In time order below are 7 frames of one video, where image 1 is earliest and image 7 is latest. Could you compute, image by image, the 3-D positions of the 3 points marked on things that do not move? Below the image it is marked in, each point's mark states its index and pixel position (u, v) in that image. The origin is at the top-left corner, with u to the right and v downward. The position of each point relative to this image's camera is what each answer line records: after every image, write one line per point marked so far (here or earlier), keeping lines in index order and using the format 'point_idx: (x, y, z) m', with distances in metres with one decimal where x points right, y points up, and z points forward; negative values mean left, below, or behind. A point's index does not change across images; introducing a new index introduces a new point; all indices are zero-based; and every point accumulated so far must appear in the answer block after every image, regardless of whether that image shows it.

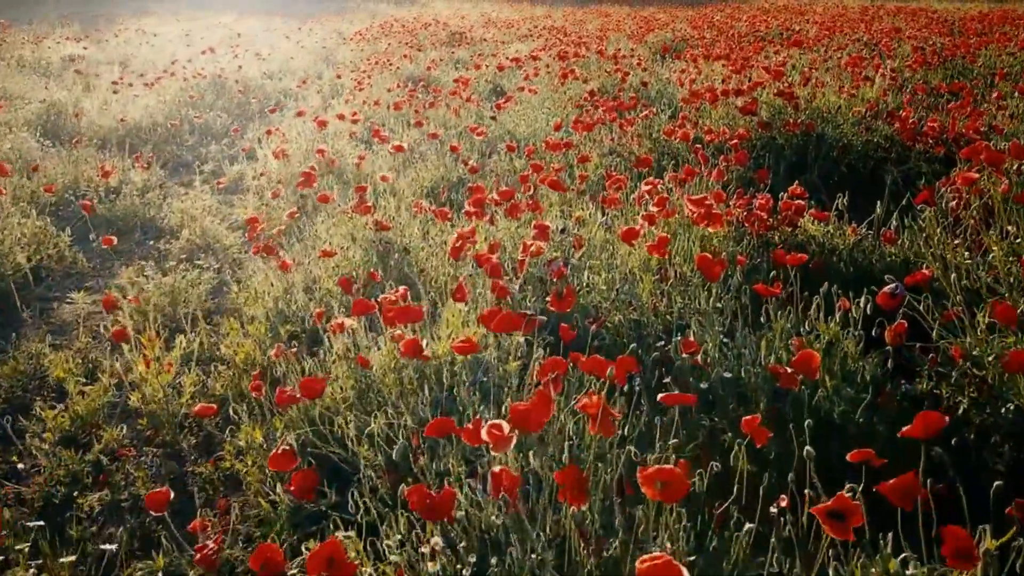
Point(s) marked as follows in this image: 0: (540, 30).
0: (+0.5, +5.1, +16.4) m
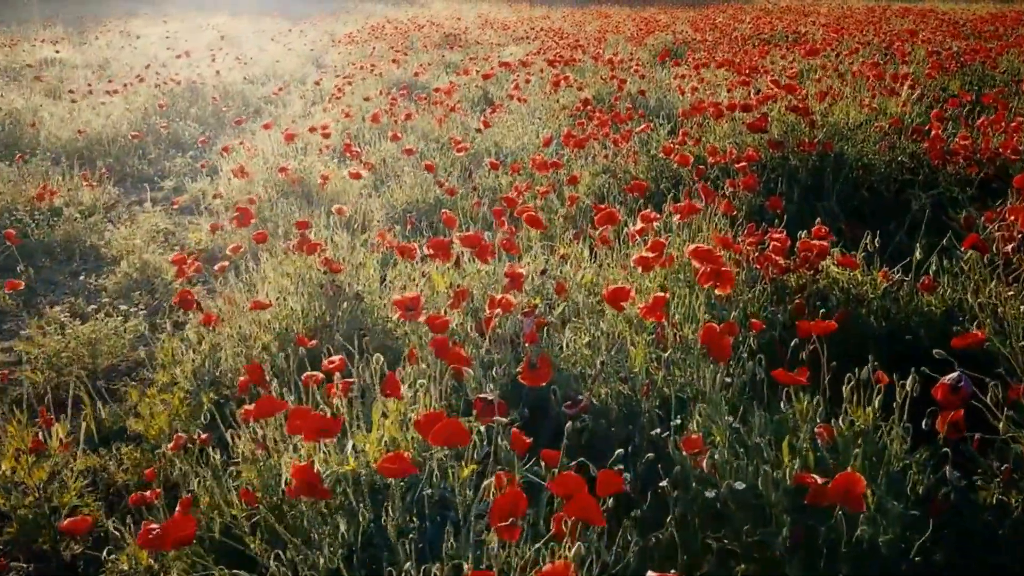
0: (+0.5, +4.9, +15.9) m
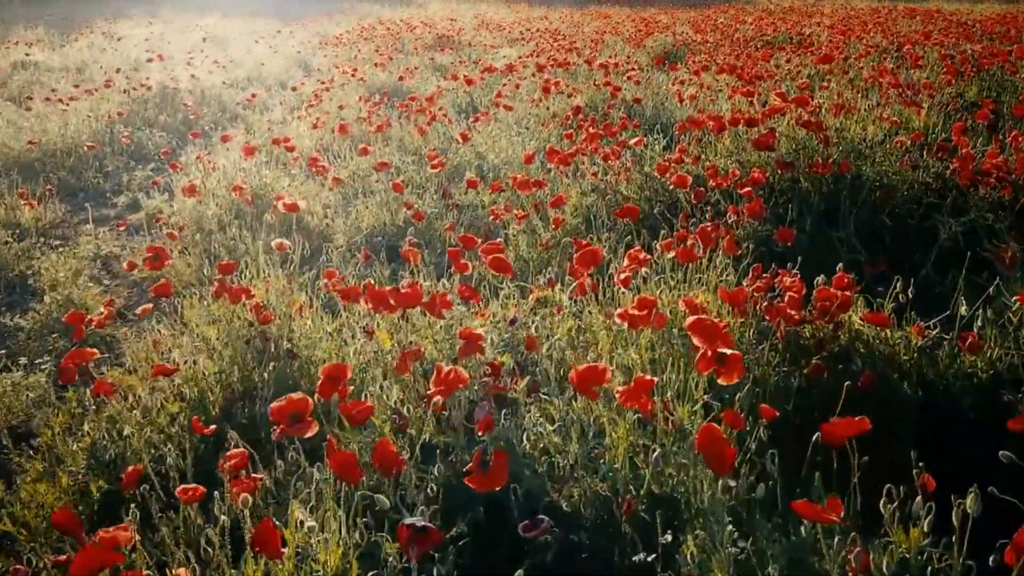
0: (+0.4, +4.7, +15.4) m
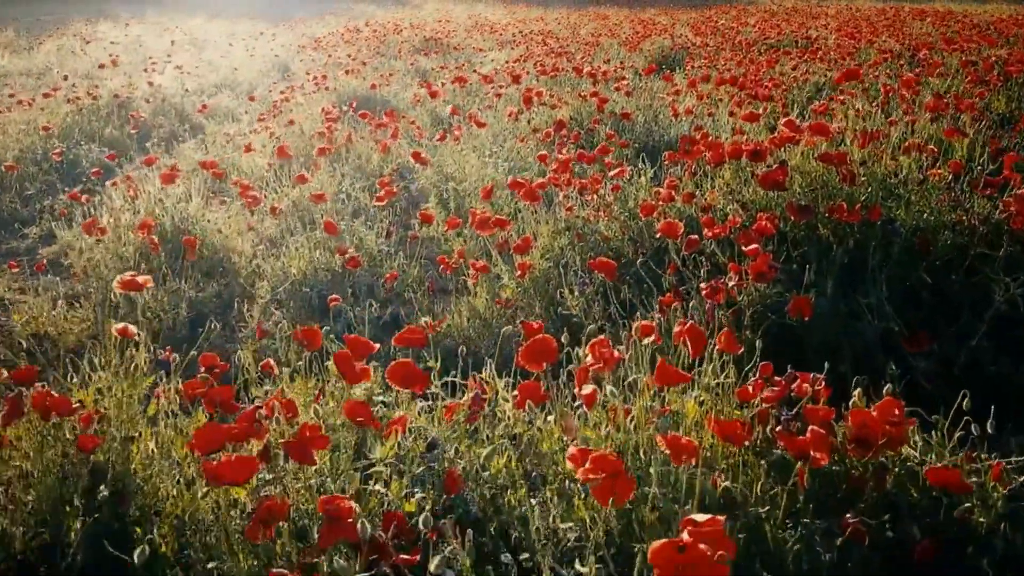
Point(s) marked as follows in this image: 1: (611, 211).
0: (+0.2, +4.5, +14.7) m
1: (+0.4, +0.3, +3.6) m
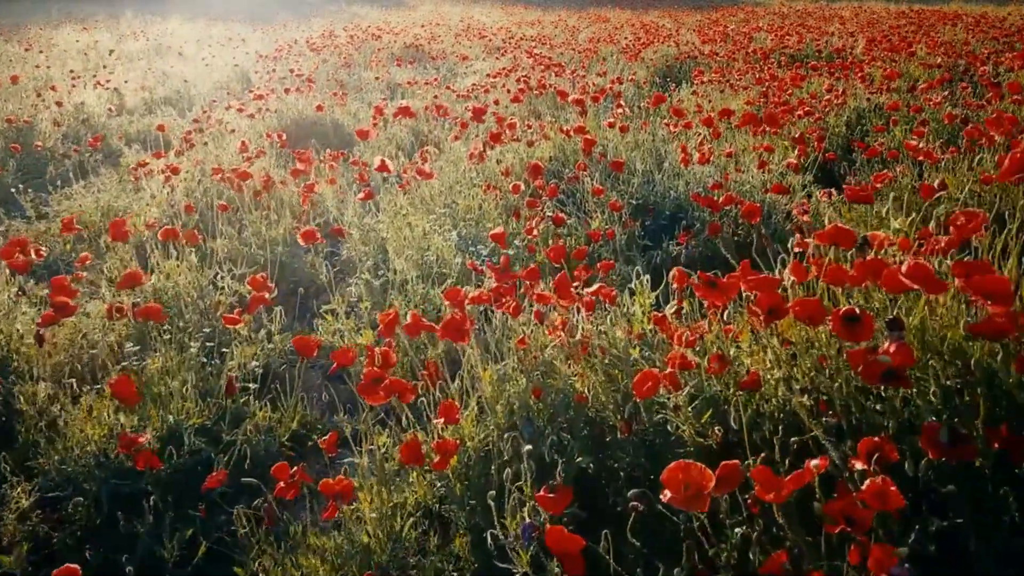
0: (0.0, +4.0, +13.4) m
1: (+0.2, -0.2, +2.2) m
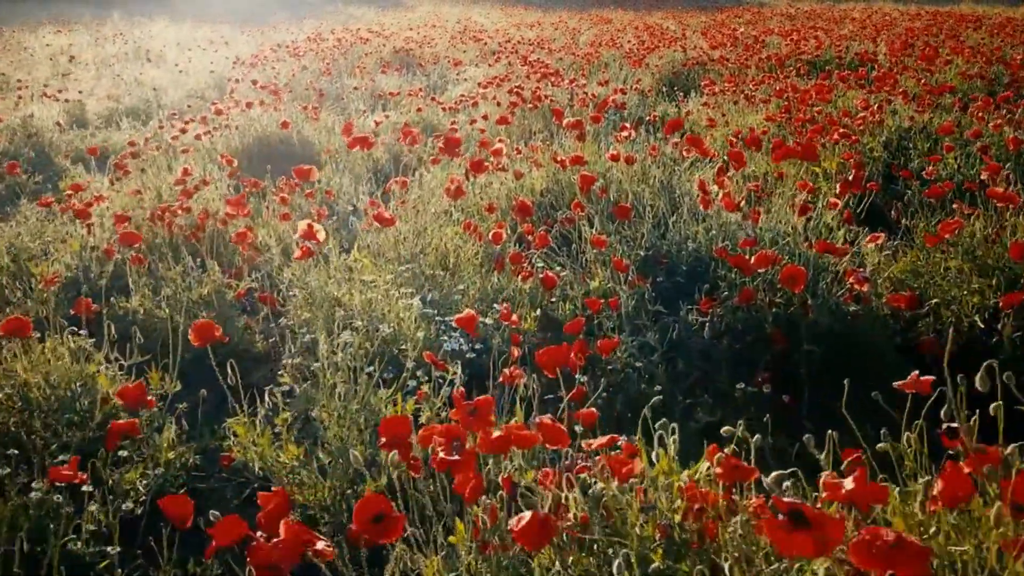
0: (0.0, +3.7, +12.6) m
1: (+0.1, -0.5, +1.4) m
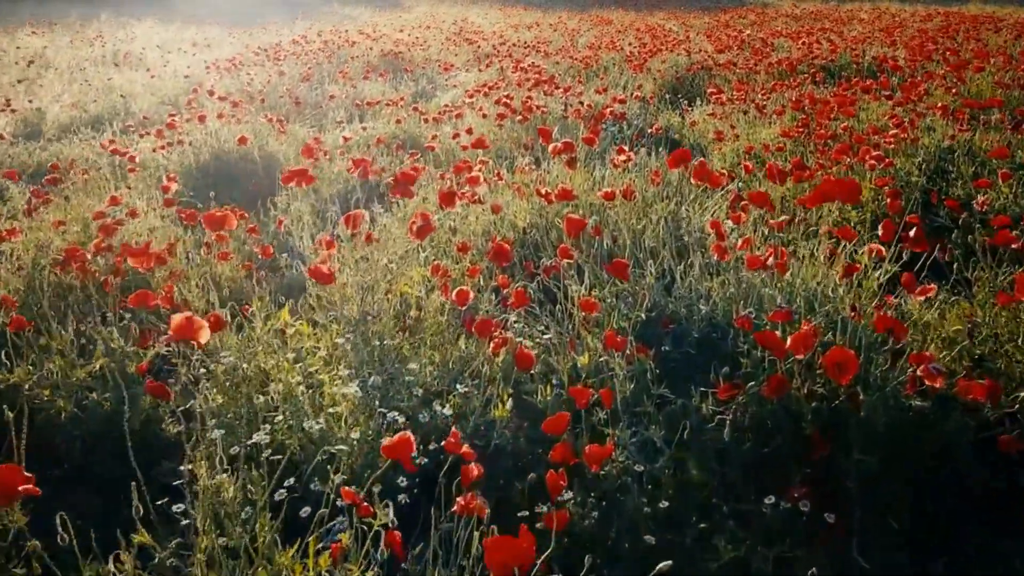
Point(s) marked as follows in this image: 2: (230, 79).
0: (-0.1, +3.4, +11.9) m
1: (0.0, -0.7, +0.8) m
2: (-3.2, +2.4, +9.4) m
